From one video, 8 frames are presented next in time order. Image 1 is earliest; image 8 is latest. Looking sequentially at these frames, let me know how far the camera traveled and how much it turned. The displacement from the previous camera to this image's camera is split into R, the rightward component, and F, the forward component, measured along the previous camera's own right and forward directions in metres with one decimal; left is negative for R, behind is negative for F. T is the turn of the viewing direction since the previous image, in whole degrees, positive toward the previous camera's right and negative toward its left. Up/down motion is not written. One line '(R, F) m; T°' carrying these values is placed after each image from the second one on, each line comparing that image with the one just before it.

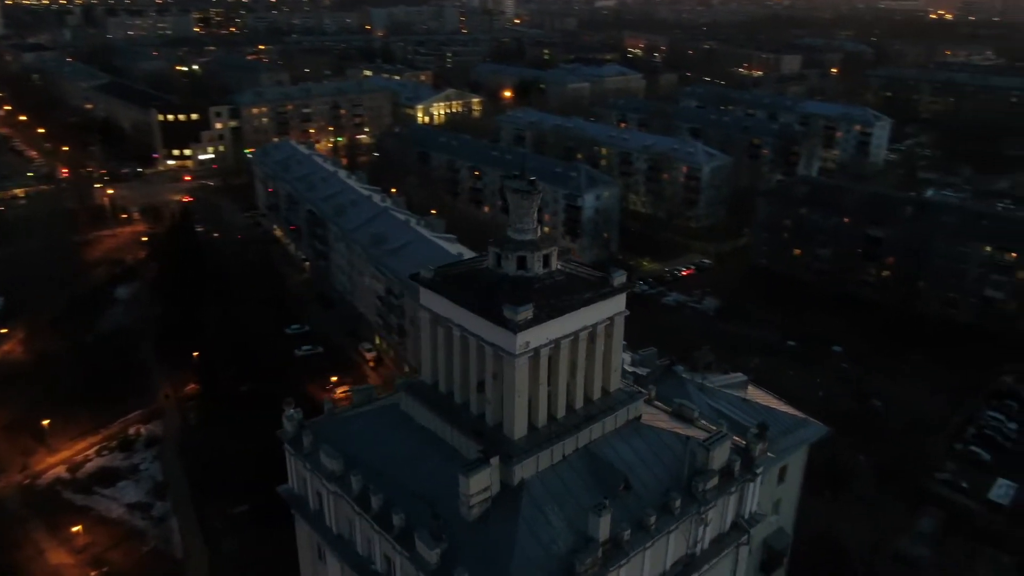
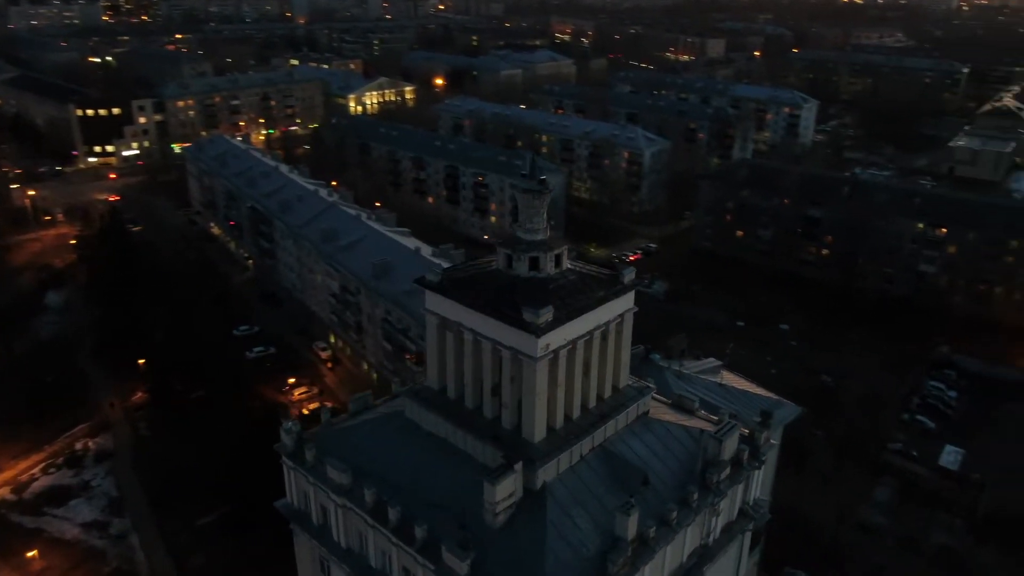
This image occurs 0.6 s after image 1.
(-1.3, +0.3) m; +5°
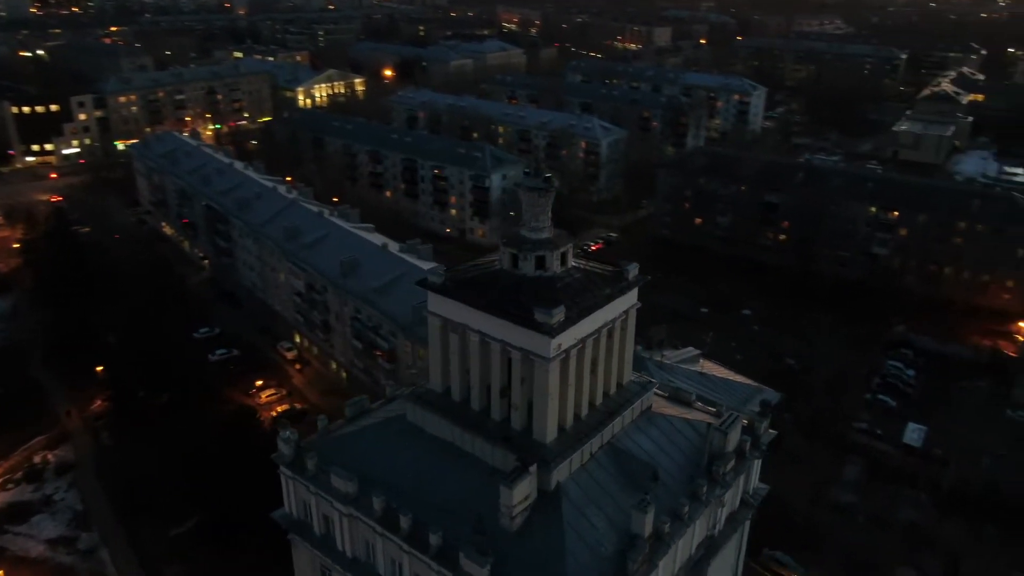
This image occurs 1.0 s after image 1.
(-0.9, +0.2) m; +4°
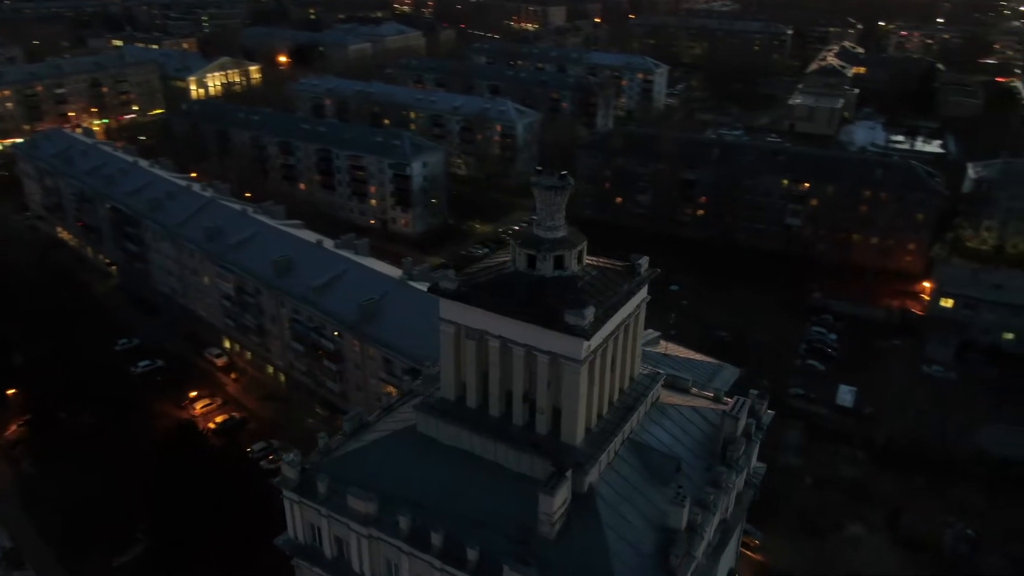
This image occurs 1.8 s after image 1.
(-1.8, +0.5) m; +7°
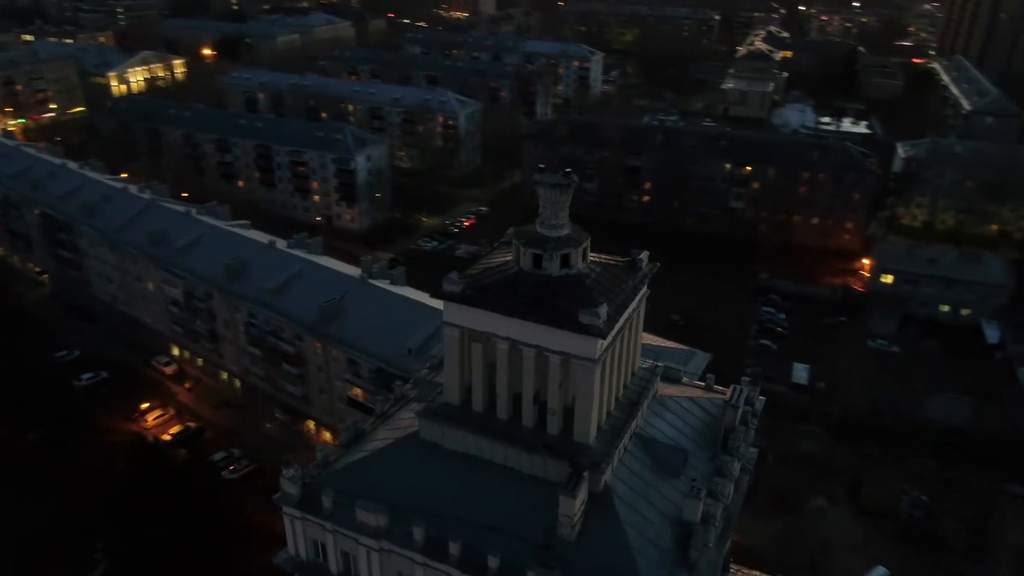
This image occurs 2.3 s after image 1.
(-1.1, +0.3) m; +5°
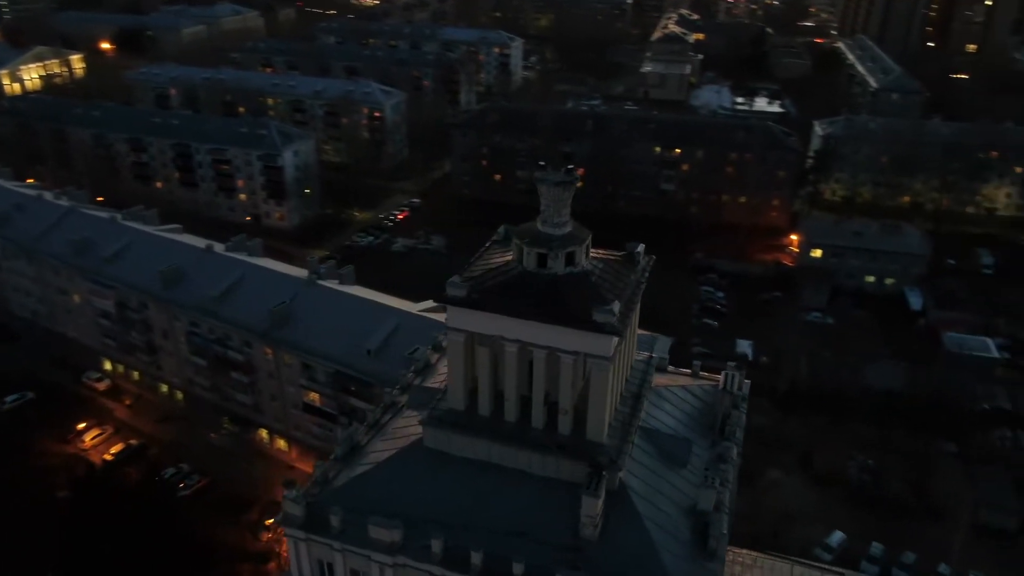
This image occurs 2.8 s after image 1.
(-1.3, +0.3) m; +6°
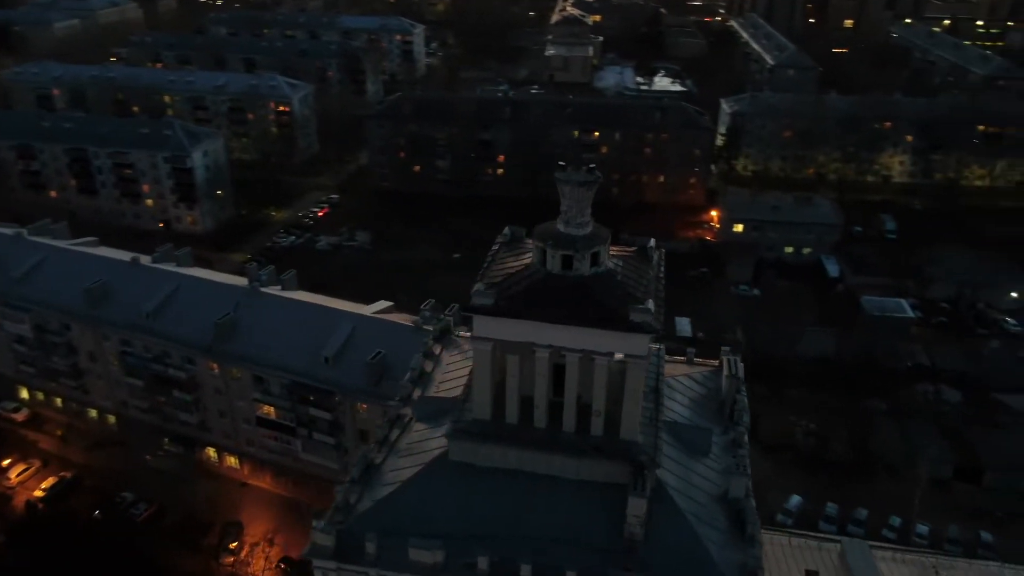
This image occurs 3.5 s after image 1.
(-1.8, +0.4) m; +7°
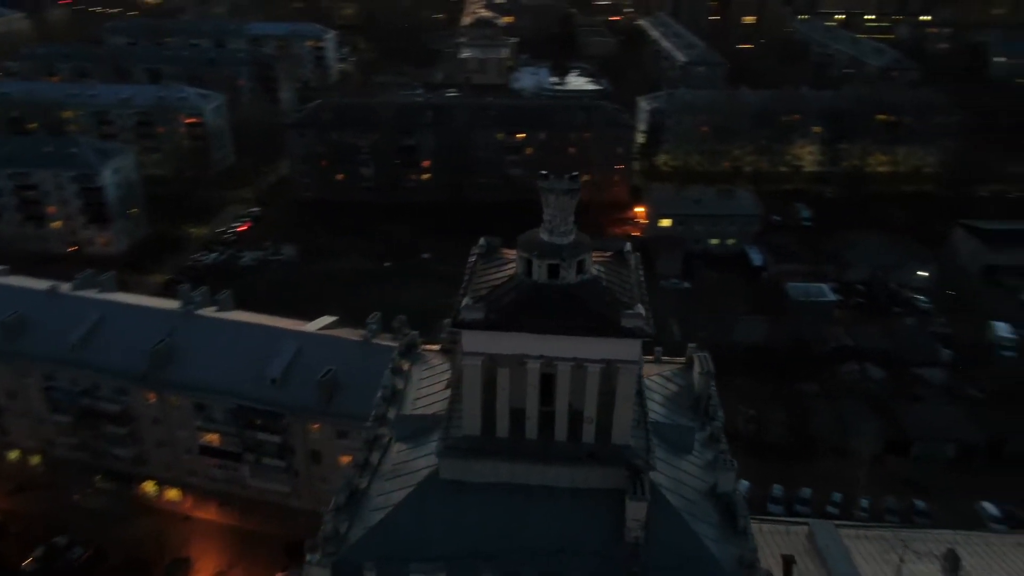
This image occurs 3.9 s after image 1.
(-1.0, +0.2) m; +6°
